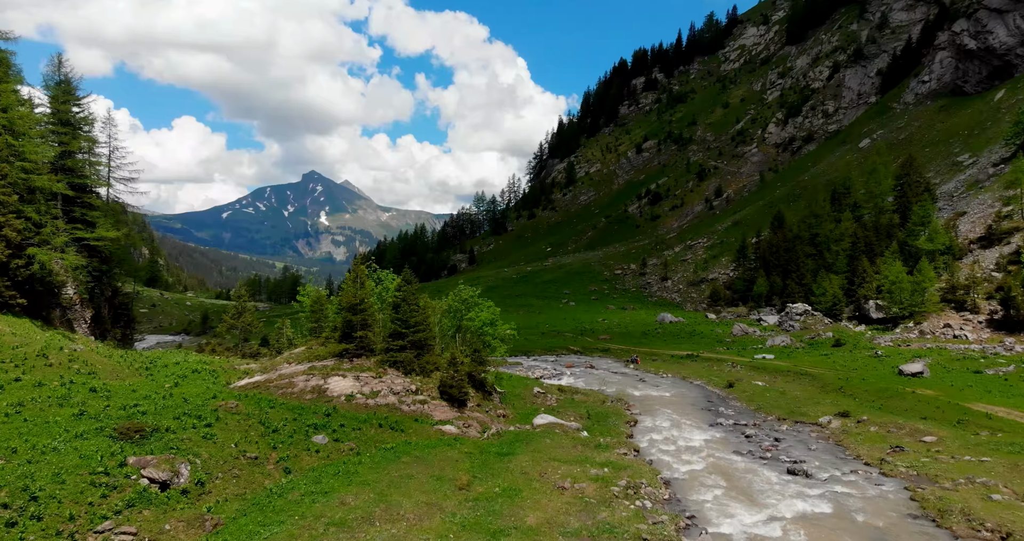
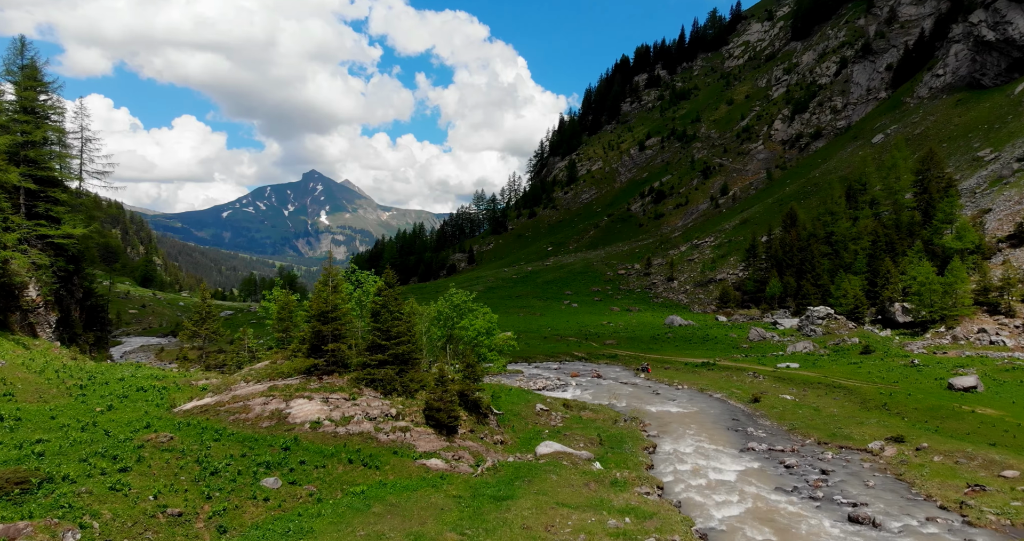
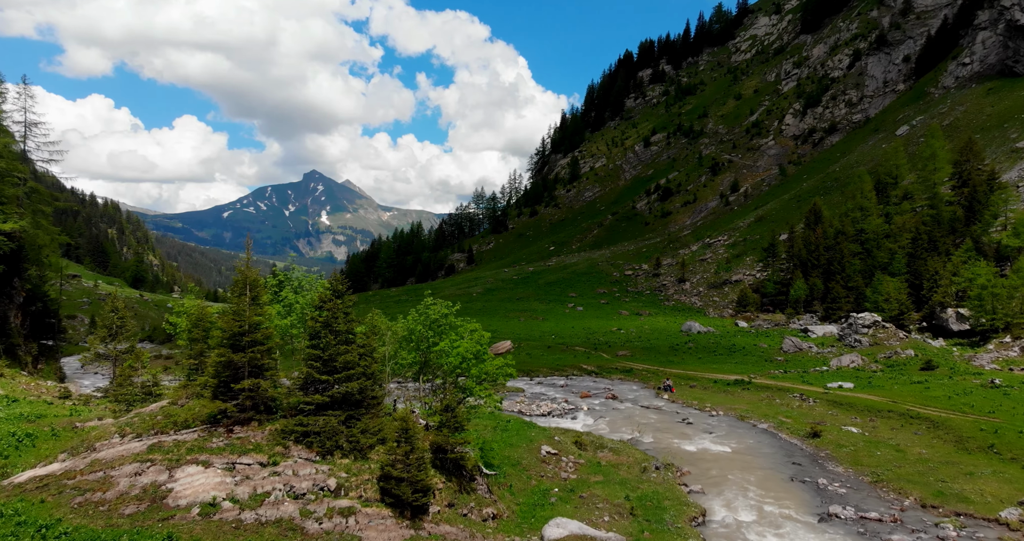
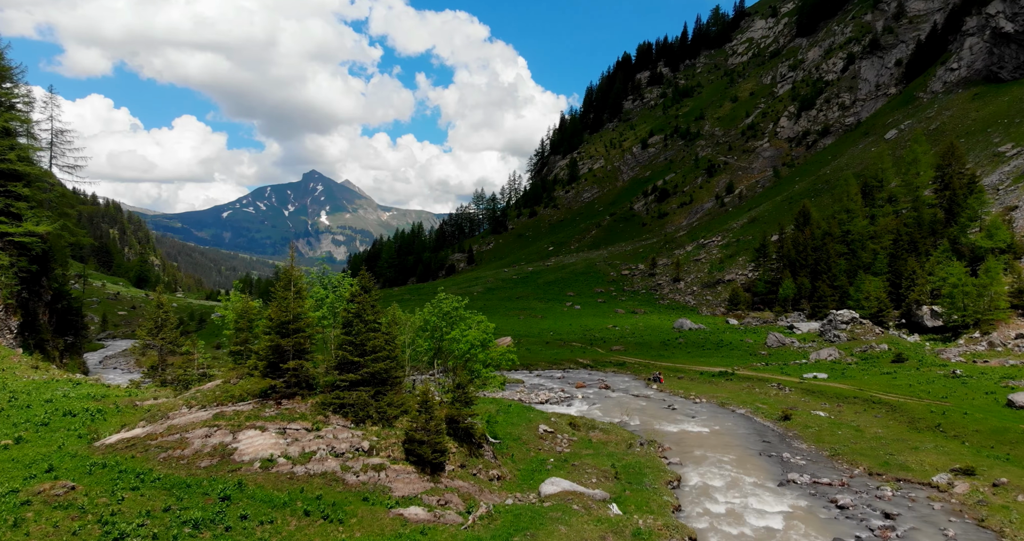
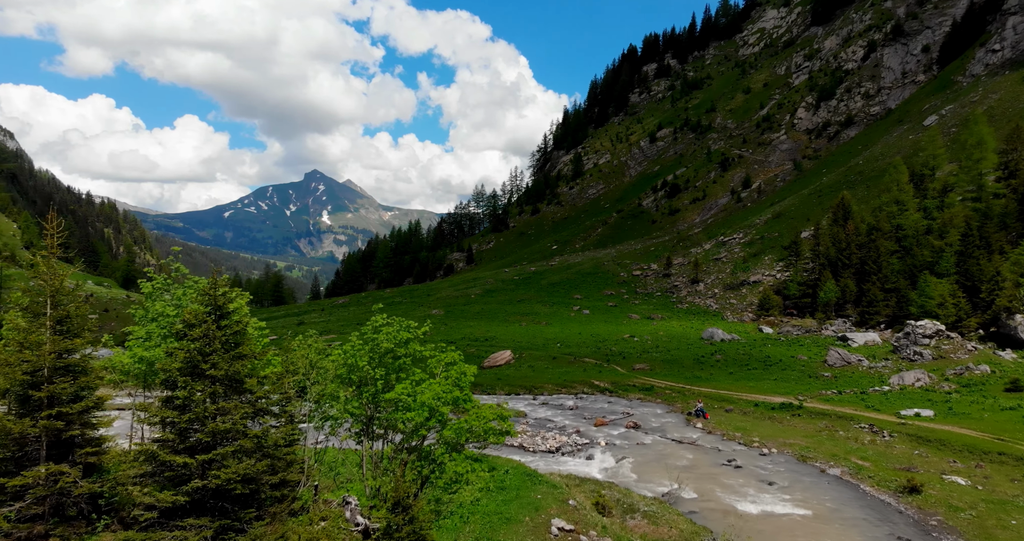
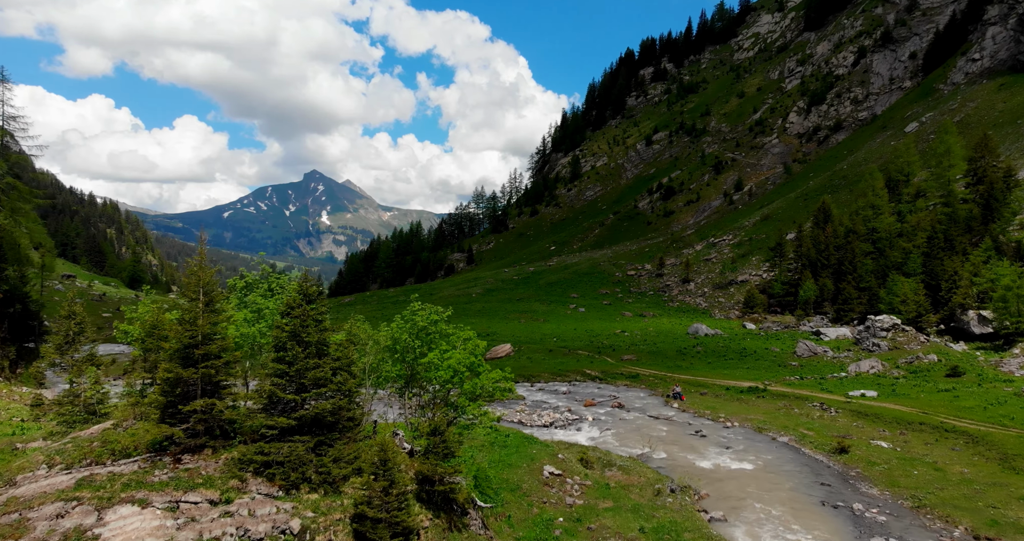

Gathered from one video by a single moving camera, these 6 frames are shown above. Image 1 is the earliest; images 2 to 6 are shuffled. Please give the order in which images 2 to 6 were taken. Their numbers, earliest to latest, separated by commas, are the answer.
2, 4, 3, 6, 5
